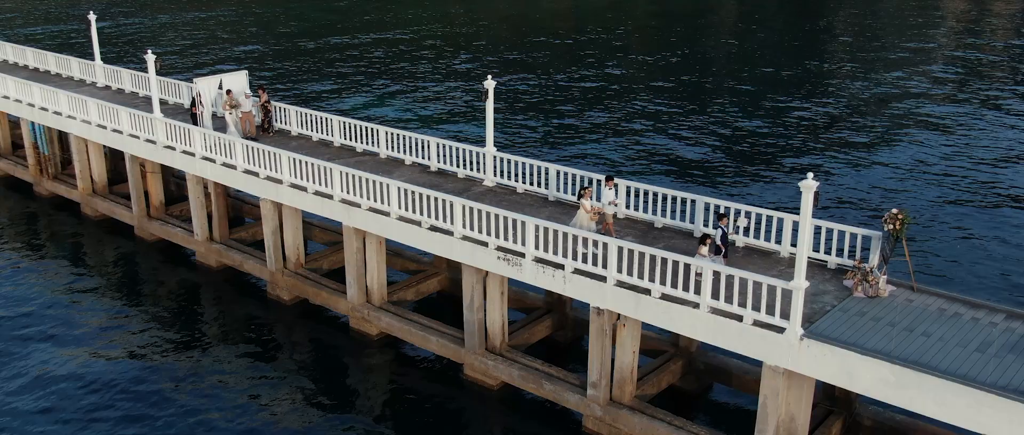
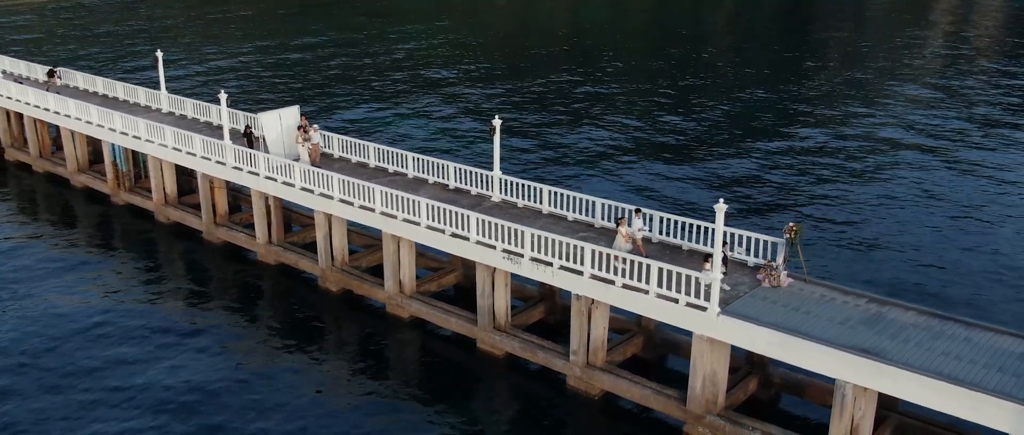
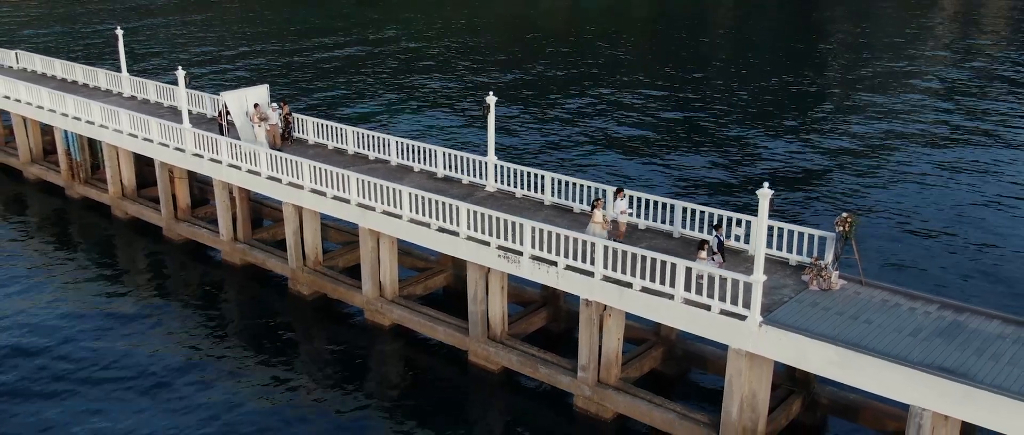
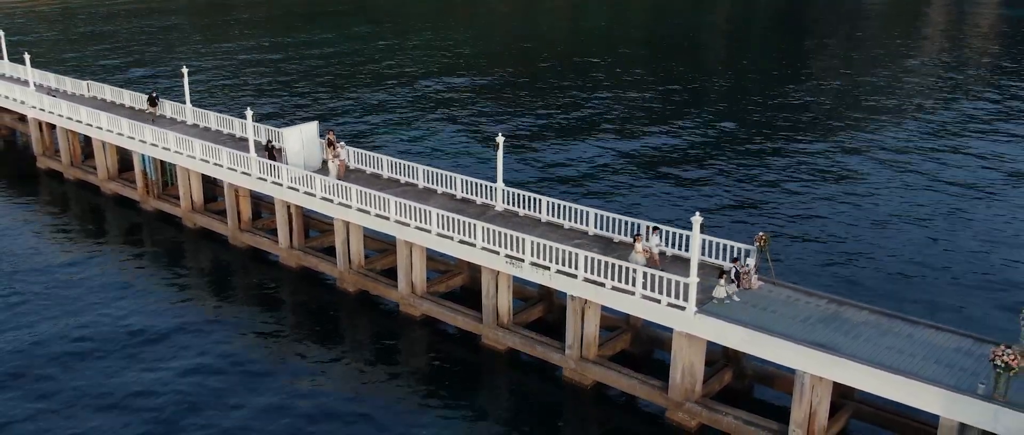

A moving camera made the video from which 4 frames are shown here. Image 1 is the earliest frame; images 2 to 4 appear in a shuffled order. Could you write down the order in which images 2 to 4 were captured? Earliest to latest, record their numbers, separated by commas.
3, 2, 4
